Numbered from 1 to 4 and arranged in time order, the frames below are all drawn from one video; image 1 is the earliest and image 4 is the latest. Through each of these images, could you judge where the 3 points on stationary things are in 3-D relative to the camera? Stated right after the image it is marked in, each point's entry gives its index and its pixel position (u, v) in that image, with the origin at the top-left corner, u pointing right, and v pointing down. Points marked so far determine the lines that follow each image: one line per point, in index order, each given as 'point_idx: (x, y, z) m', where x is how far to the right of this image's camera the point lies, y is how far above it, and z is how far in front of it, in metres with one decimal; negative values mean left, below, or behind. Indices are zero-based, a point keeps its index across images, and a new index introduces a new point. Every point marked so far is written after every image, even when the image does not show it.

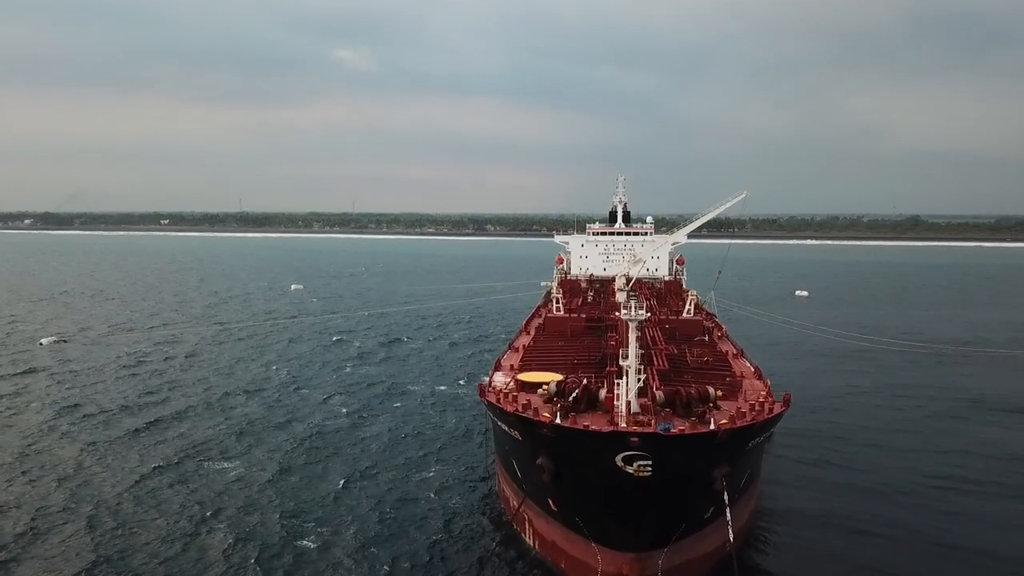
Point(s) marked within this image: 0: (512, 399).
0: (0.0, -3.1, +17.9) m
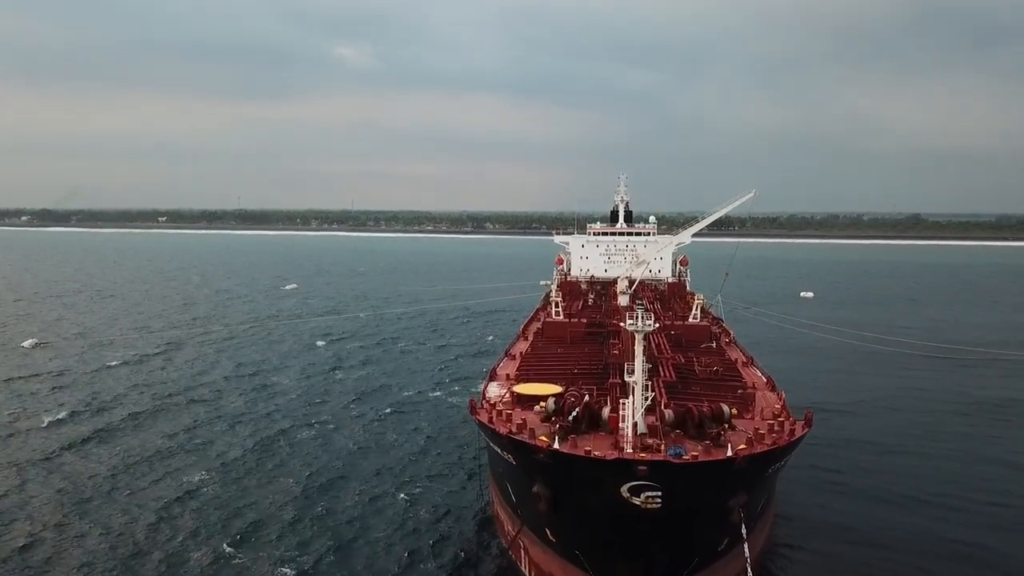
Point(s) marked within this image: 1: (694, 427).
0: (-0.2, -3.3, +16.4) m
1: (+4.3, -3.3, +15.3) m
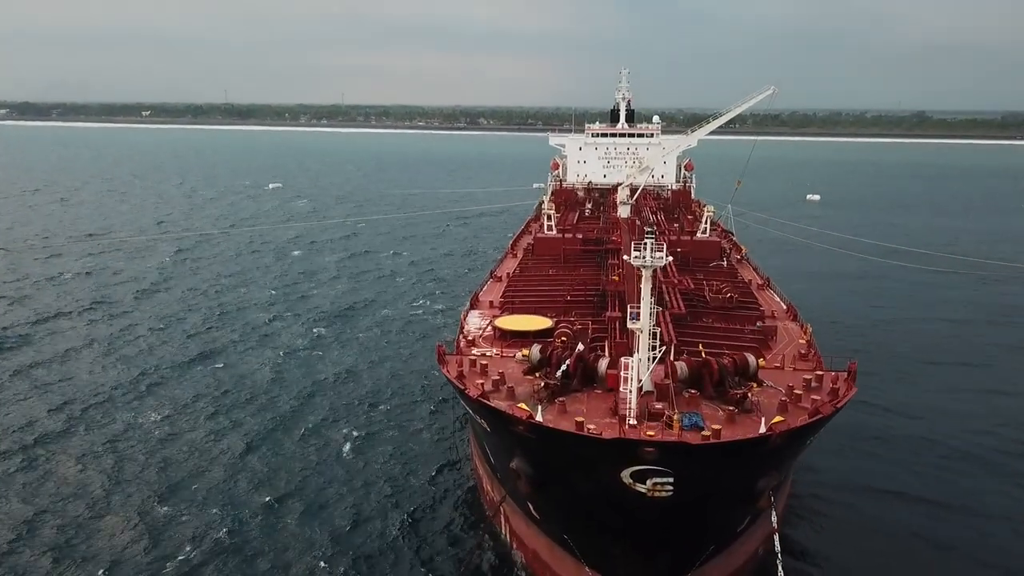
0: (-0.6, -1.8, +13.5) m
1: (+3.9, -1.9, +12.5) m
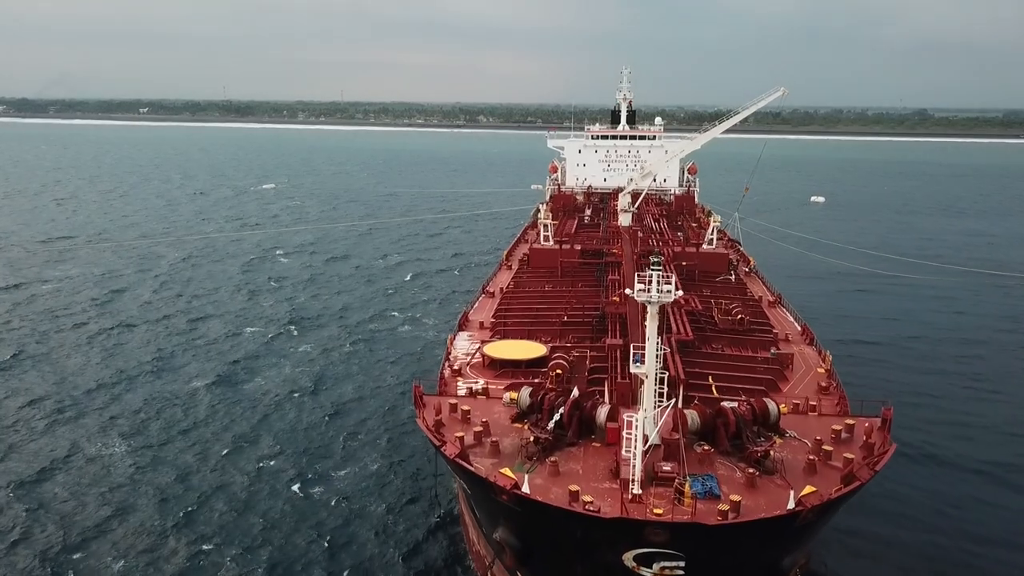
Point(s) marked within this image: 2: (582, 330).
0: (-0.9, -2.4, +11.8) m
1: (+3.6, -2.5, +10.8) m
2: (+2.0, -1.2, +18.4) m
